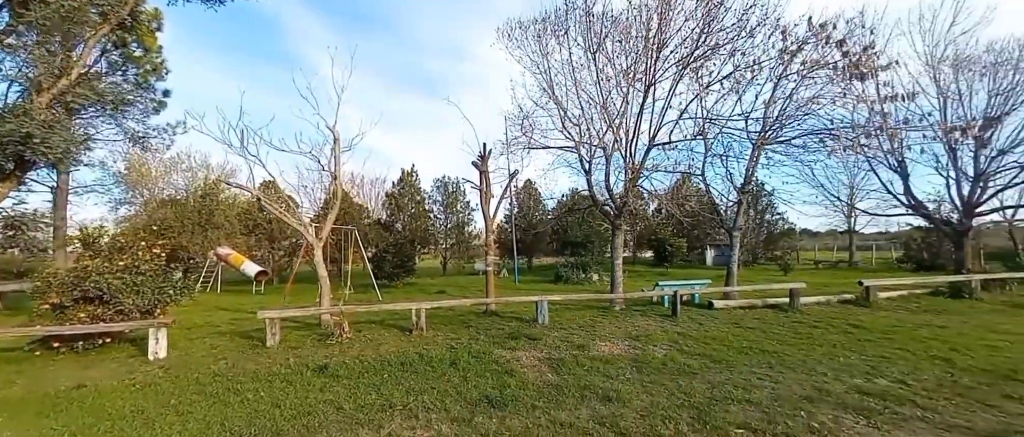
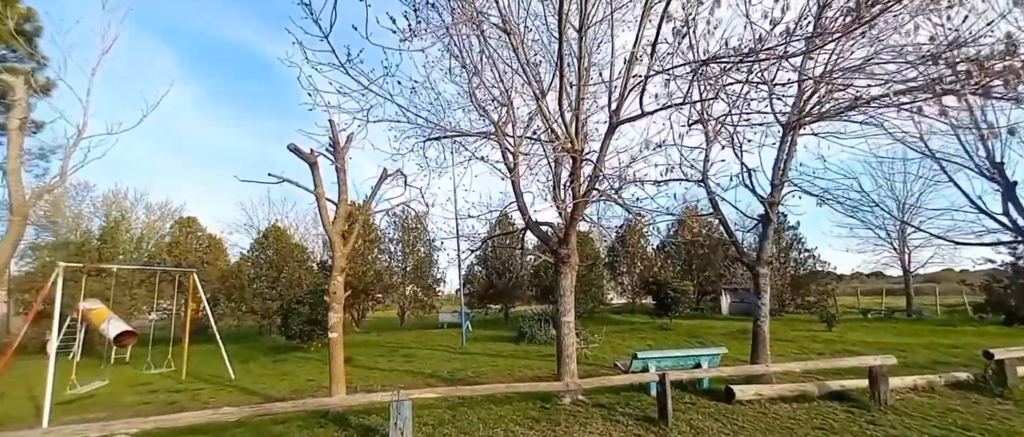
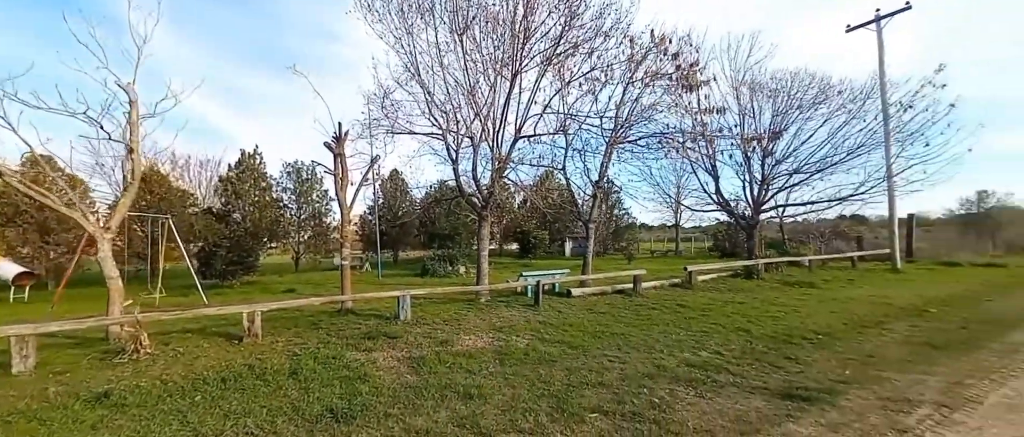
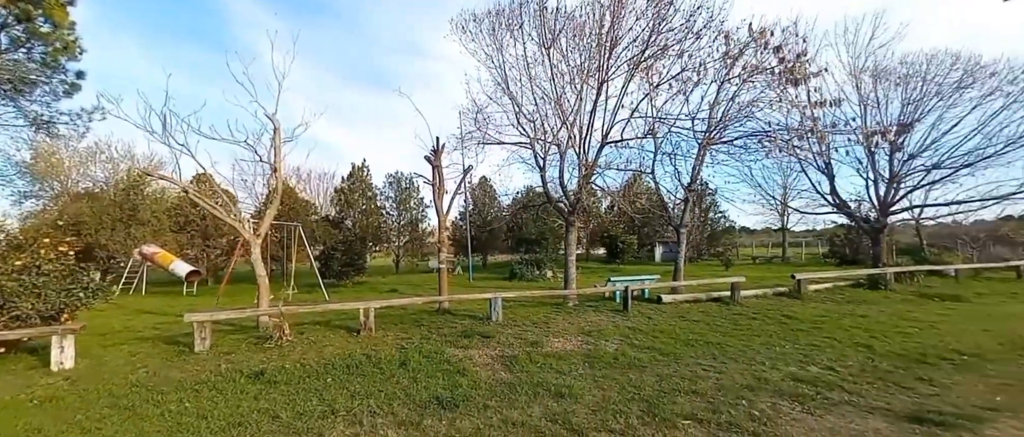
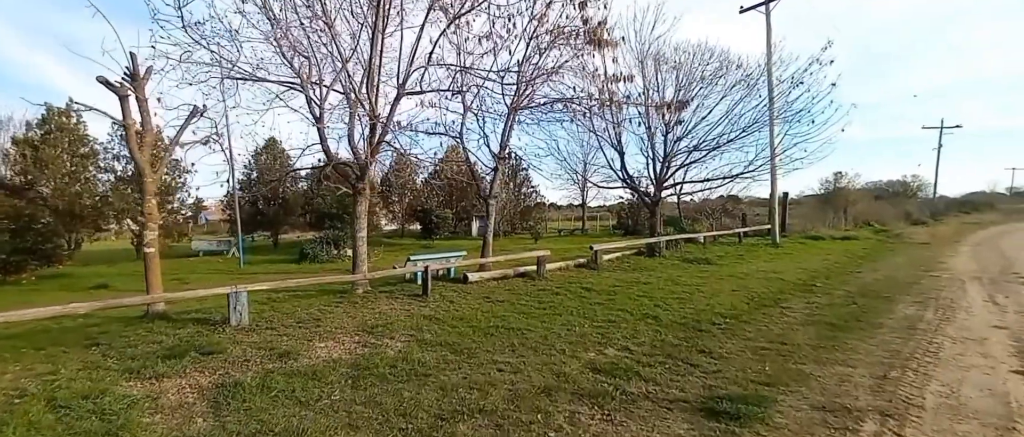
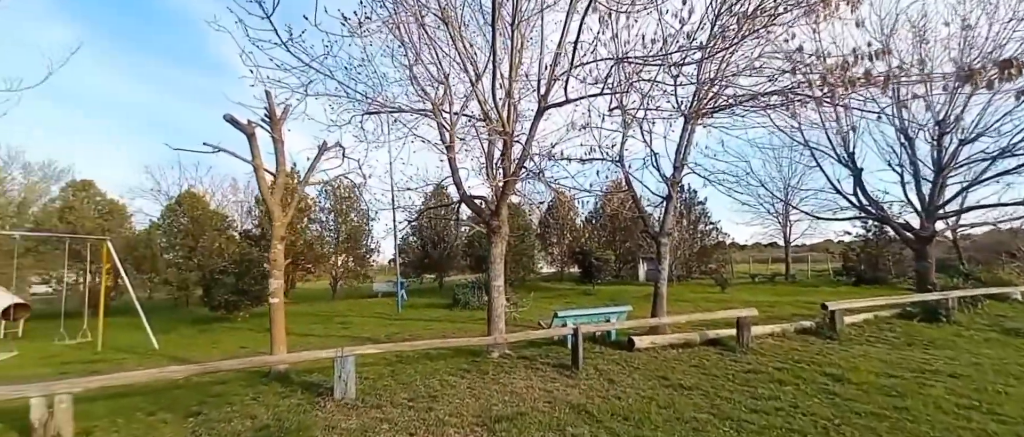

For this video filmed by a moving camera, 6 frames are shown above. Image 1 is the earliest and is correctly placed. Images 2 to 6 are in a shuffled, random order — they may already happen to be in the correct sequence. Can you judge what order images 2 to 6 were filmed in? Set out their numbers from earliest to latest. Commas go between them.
4, 3, 5, 6, 2
